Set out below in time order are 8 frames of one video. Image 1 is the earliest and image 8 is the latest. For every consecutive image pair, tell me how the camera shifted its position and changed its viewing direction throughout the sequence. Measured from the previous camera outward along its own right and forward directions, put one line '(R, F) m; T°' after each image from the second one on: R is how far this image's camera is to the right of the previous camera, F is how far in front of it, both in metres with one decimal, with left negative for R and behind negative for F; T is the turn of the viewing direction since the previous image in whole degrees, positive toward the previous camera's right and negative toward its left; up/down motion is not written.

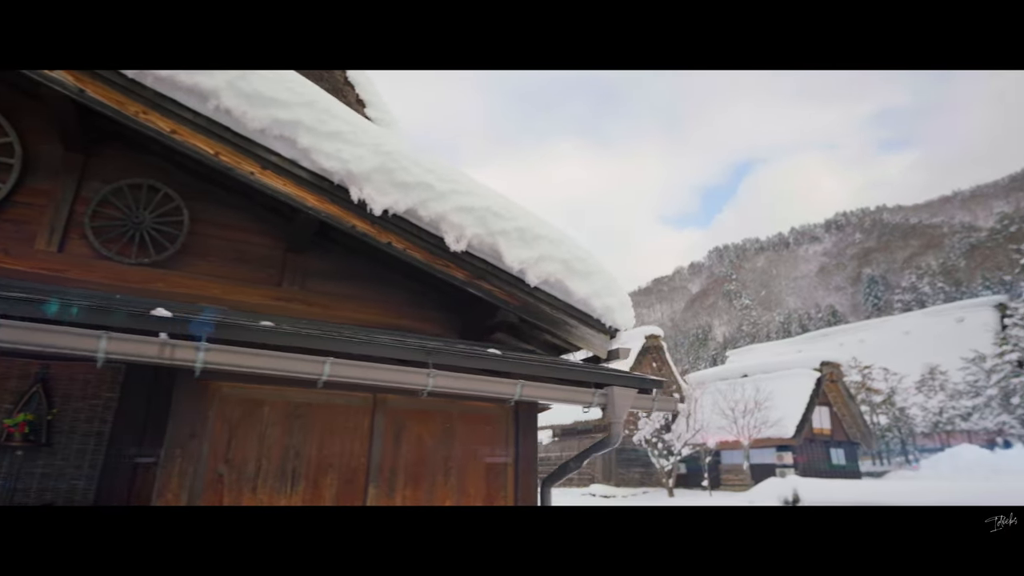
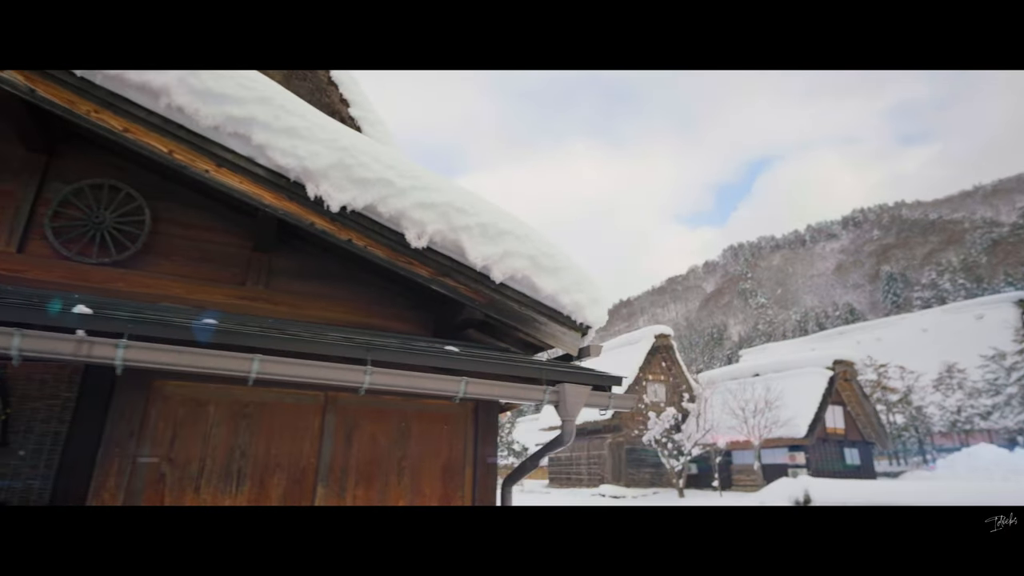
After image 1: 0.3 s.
(+0.2, 0.0) m; -1°
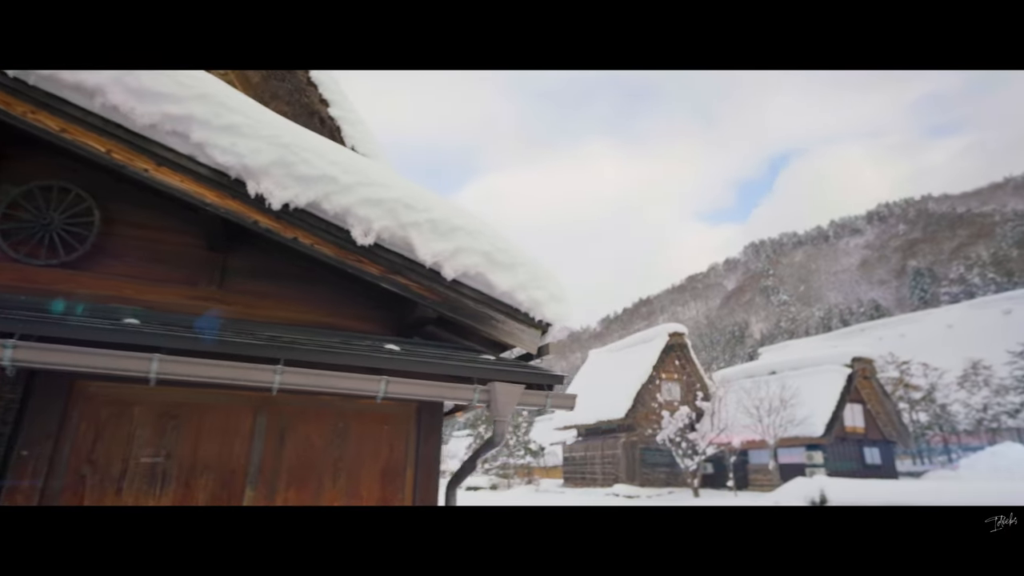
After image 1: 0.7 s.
(+0.3, +0.1) m; -2°
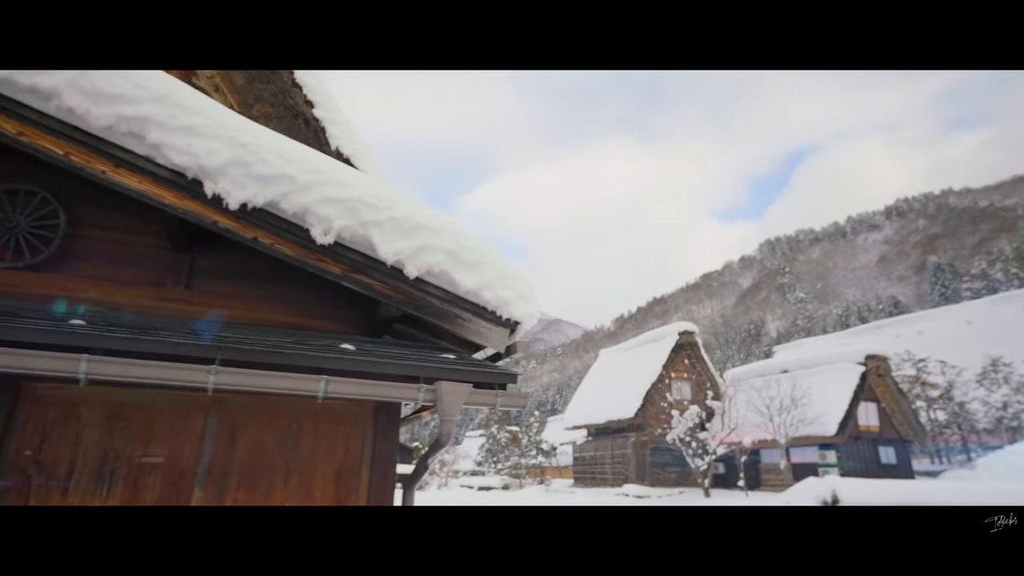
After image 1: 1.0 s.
(+0.2, 0.0) m; -1°
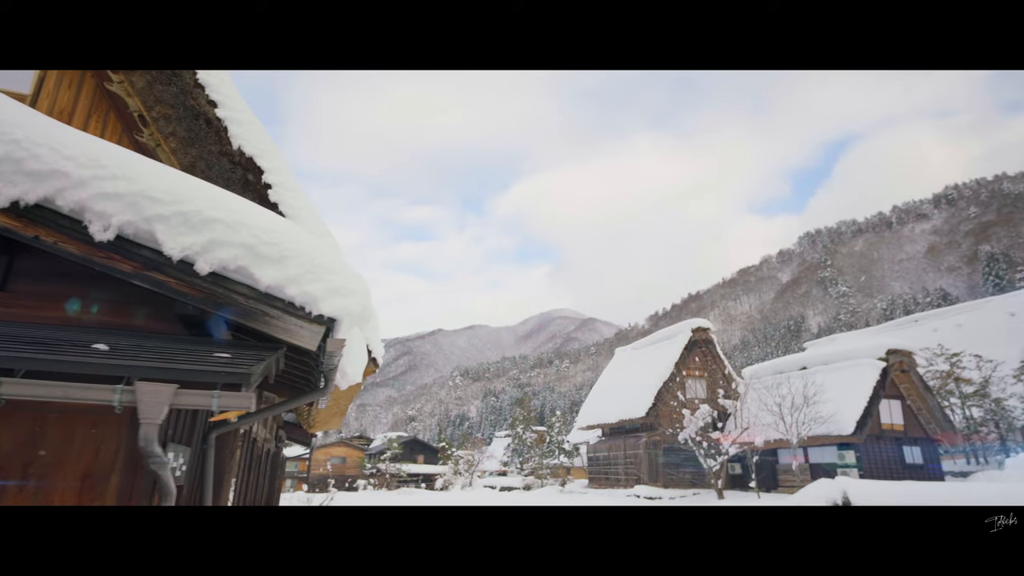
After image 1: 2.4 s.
(+1.0, +0.2) m; -3°
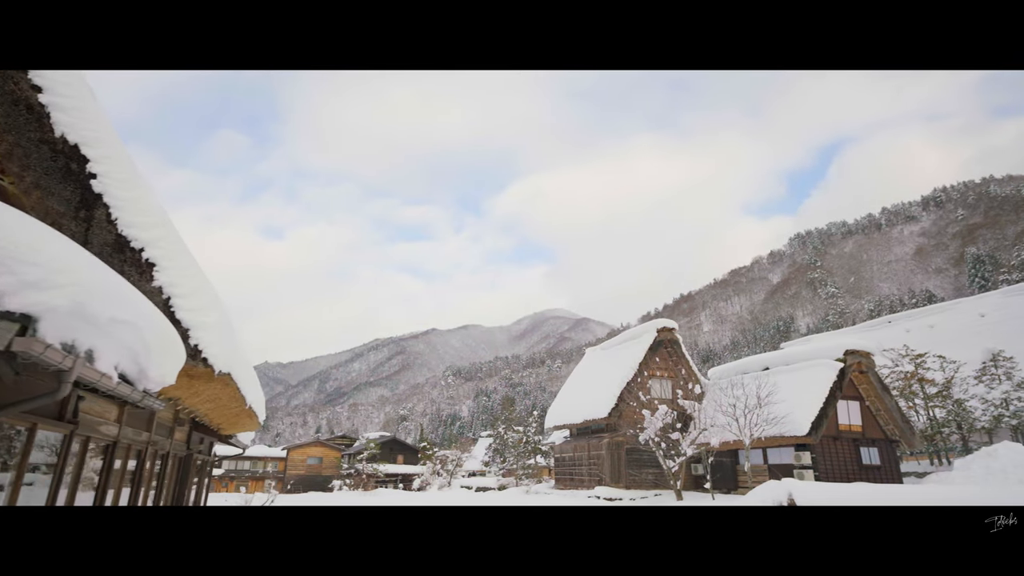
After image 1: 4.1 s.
(+1.2, +0.2) m; +1°
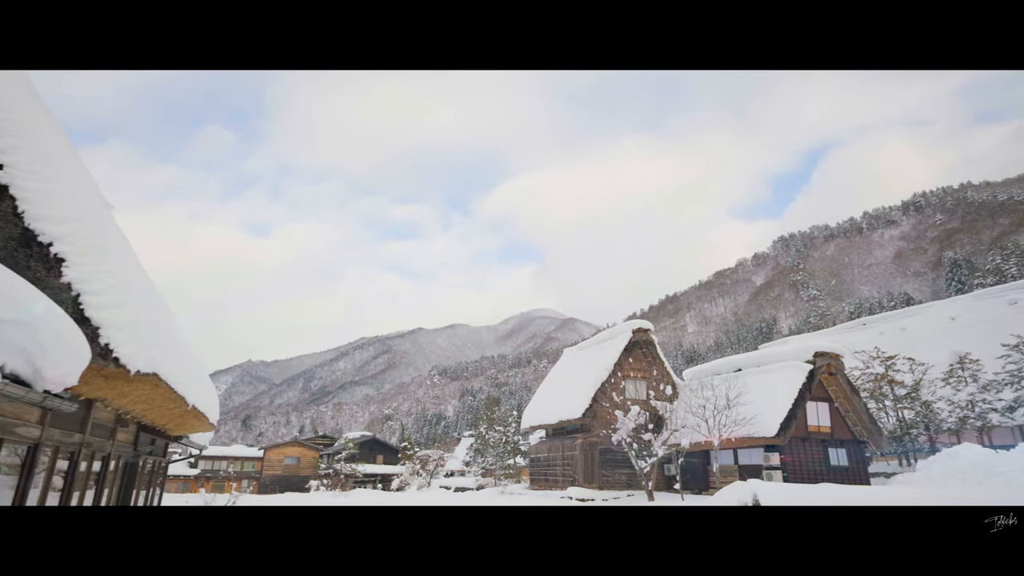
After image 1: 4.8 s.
(+0.5, +0.1) m; +1°
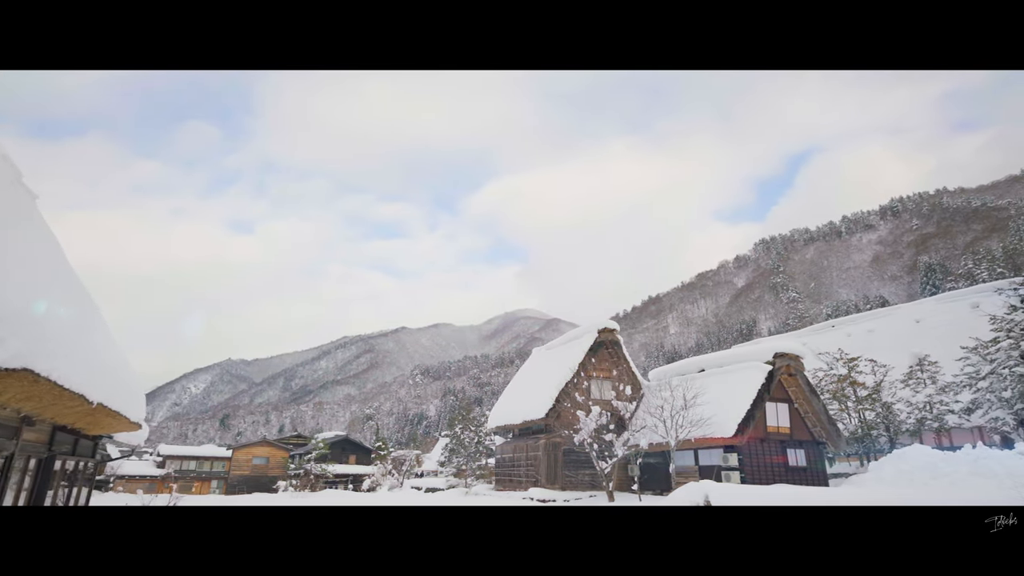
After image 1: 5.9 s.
(+0.8, +0.2) m; +2°
